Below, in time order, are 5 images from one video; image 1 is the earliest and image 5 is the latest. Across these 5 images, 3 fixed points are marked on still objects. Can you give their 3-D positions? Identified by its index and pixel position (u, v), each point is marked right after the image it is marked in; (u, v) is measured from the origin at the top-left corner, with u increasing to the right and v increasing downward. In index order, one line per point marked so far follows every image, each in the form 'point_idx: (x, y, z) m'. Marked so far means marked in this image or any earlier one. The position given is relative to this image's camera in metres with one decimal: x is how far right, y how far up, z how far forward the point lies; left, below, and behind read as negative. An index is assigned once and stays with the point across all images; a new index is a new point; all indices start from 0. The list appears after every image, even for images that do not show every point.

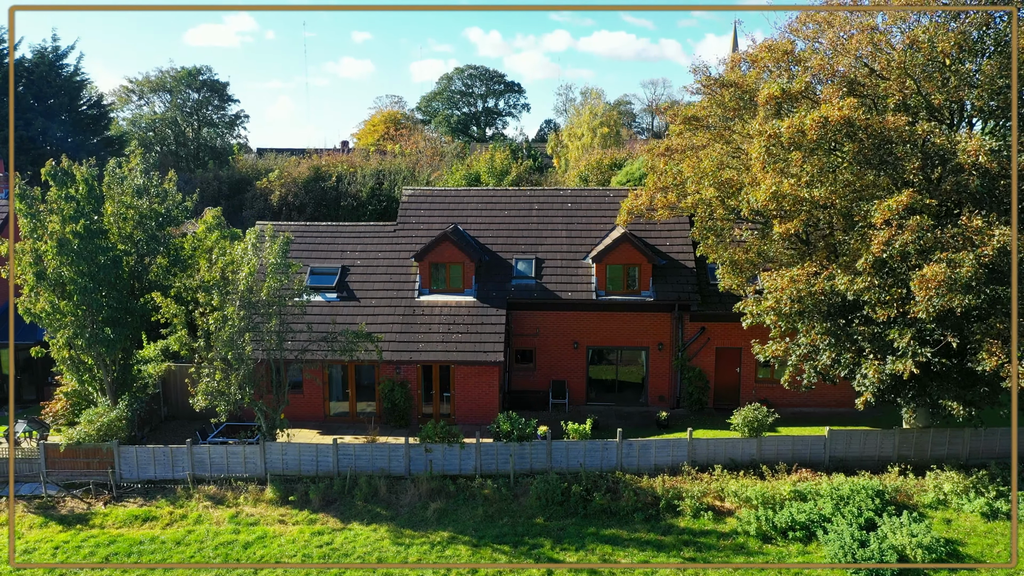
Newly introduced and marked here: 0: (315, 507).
0: (-3.9, -4.3, +16.3) m
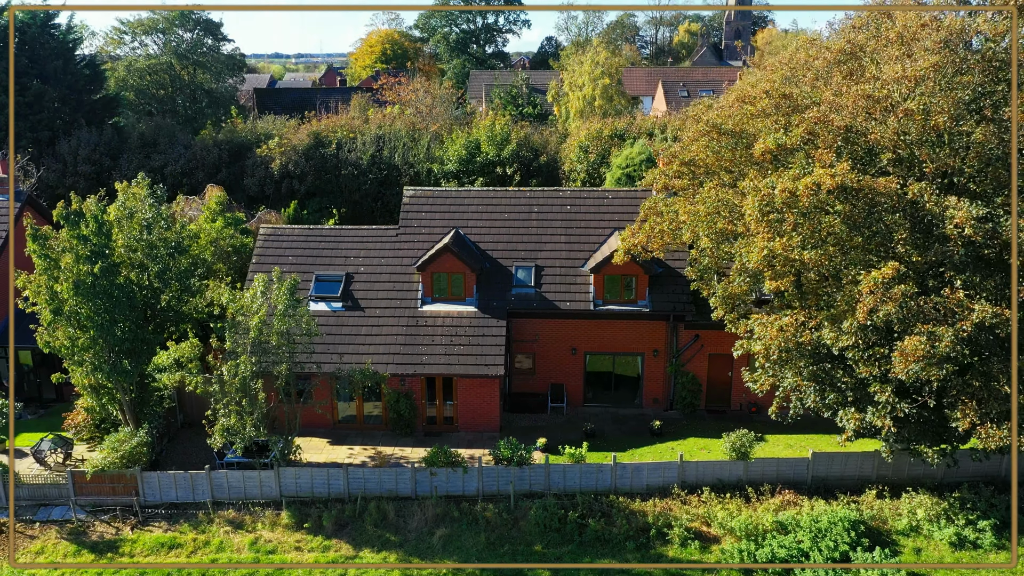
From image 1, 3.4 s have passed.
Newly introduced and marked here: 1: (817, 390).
0: (-3.9, -5.2, +17.4) m
1: (+6.0, -2.0, +16.2) m
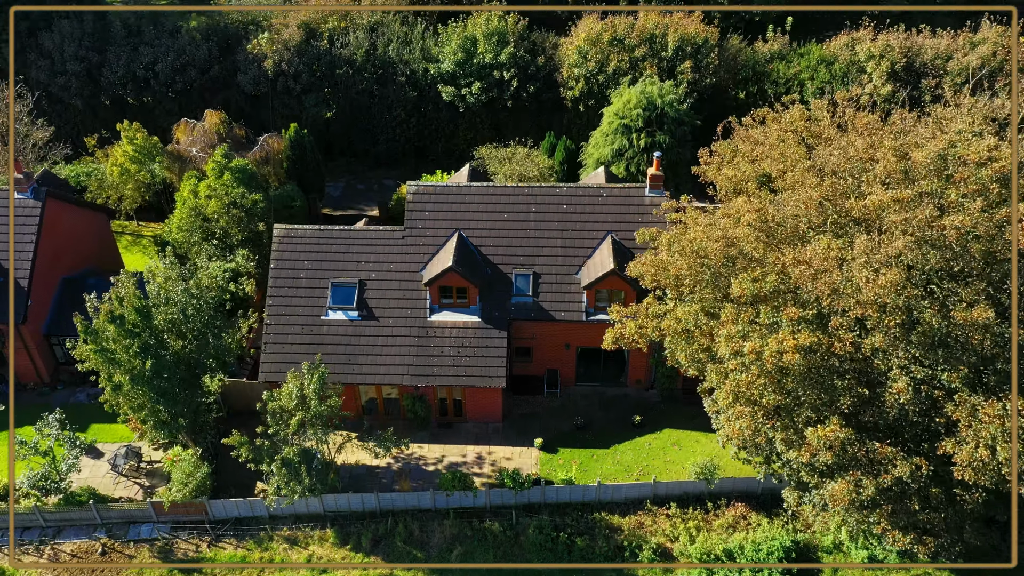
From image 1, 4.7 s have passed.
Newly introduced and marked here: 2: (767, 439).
0: (-3.8, -6.9, +21.7) m
1: (+6.1, -4.2, +19.5) m
2: (+5.8, -3.4, +18.6) m
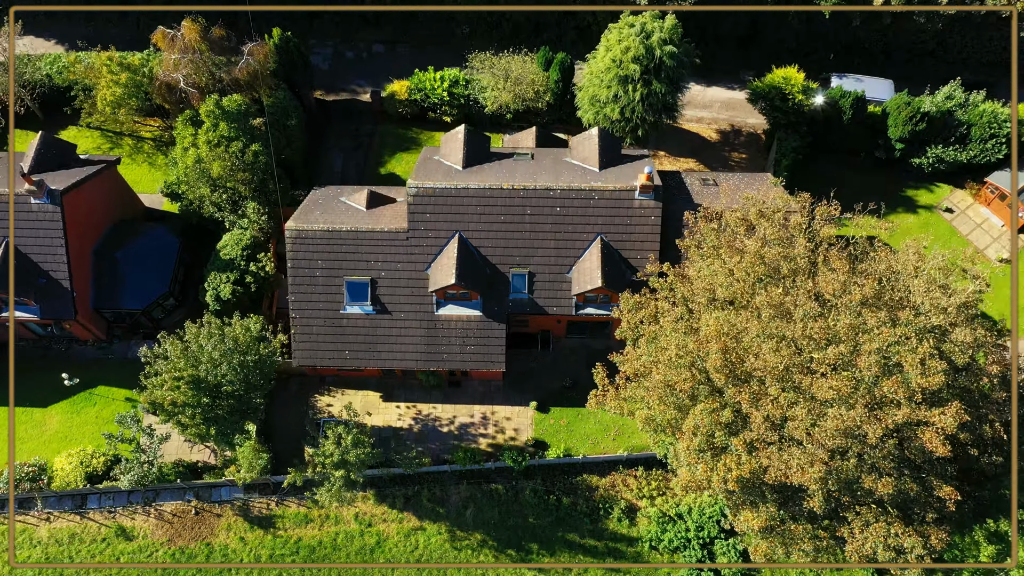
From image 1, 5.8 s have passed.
0: (-3.8, -7.4, +28.0) m
1: (+6.1, -6.0, +24.8) m
2: (+5.8, -5.7, +23.6) m
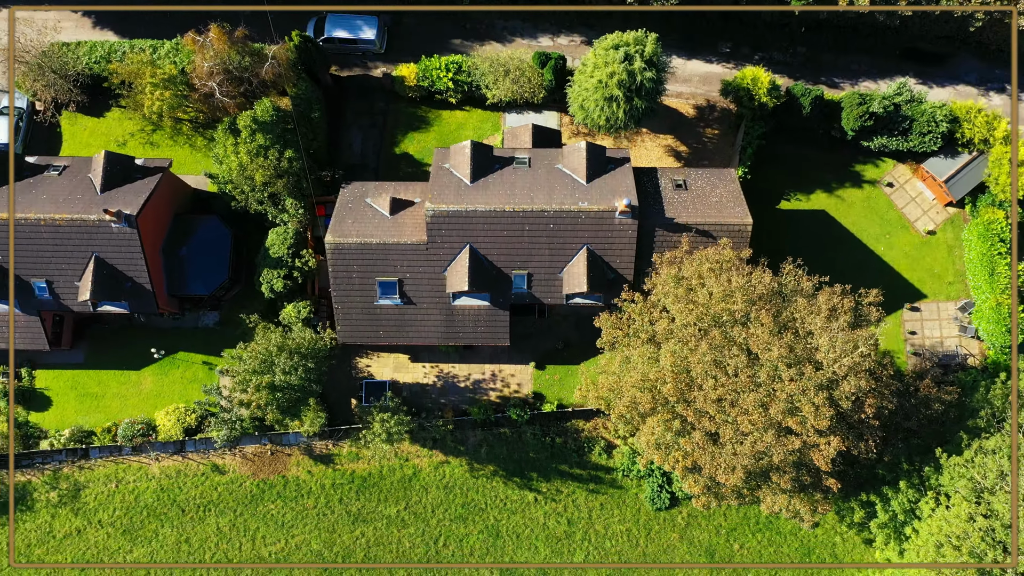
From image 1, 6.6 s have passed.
0: (-3.6, -6.9, +36.0) m
1: (+6.3, -6.2, +32.6) m
2: (+6.0, -6.2, +31.4) m
